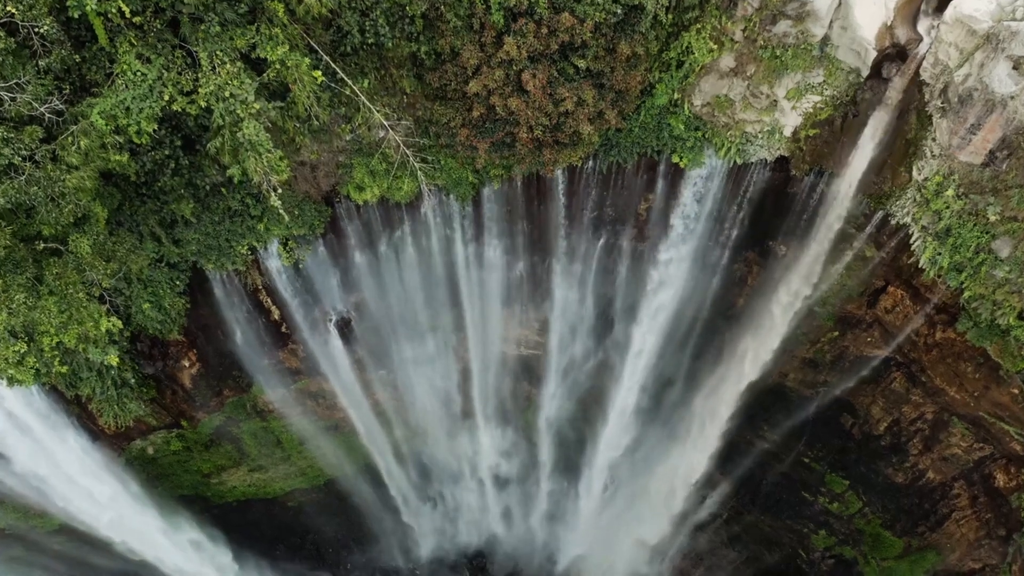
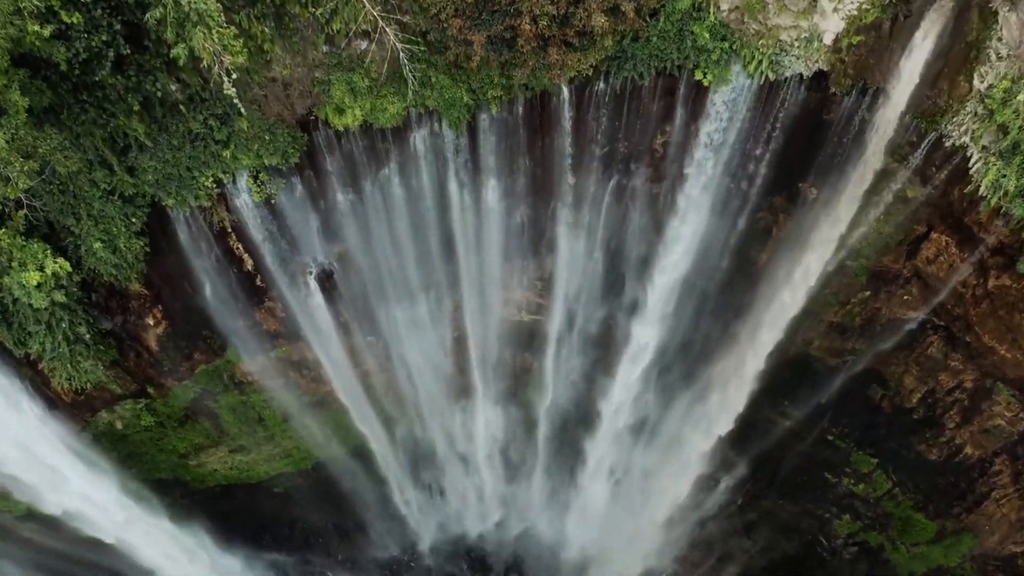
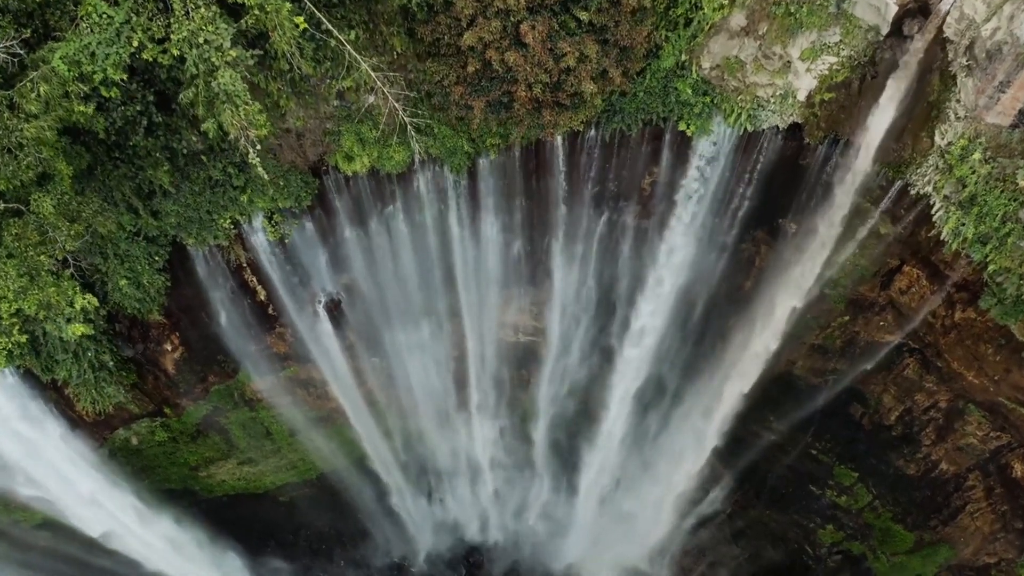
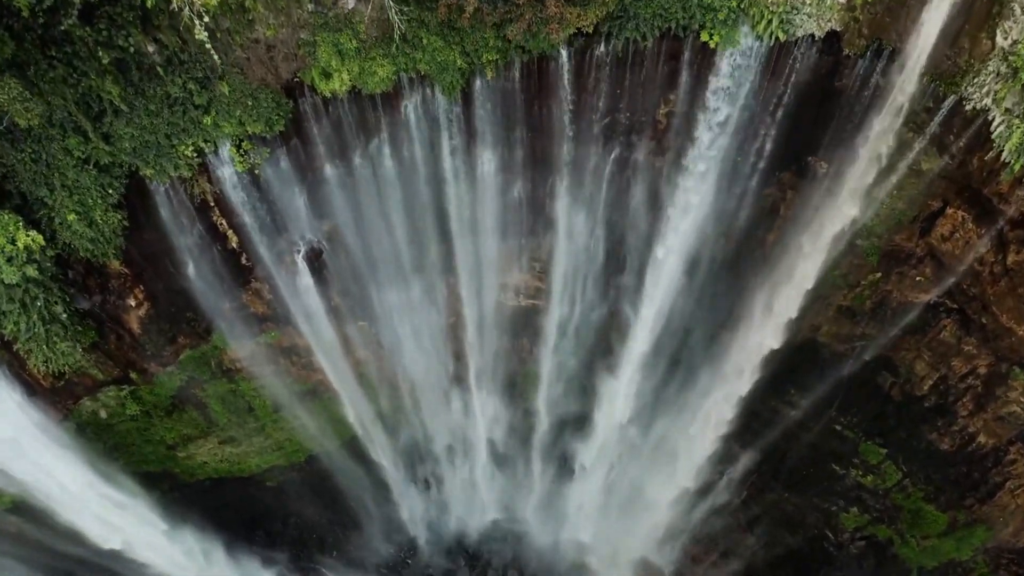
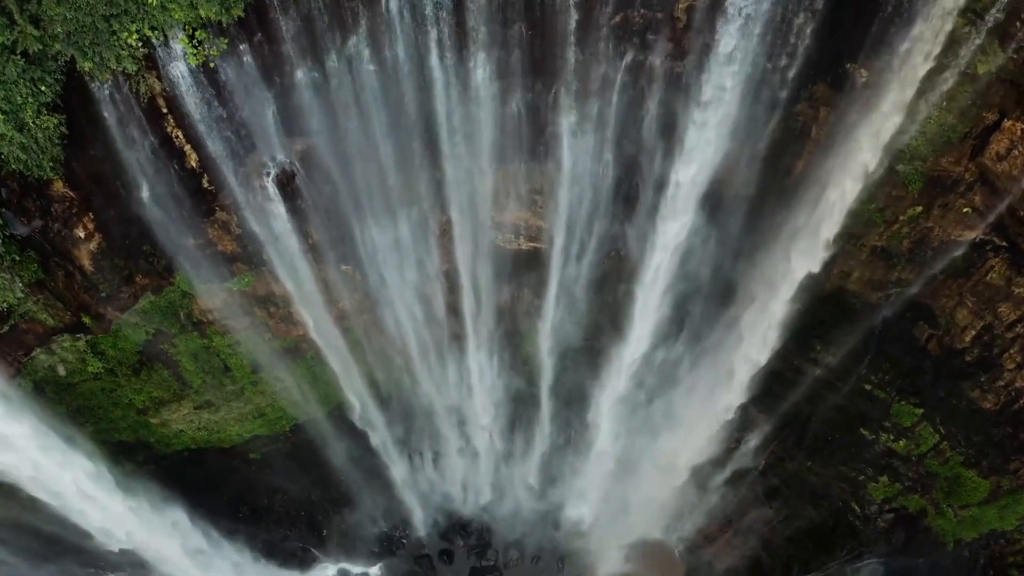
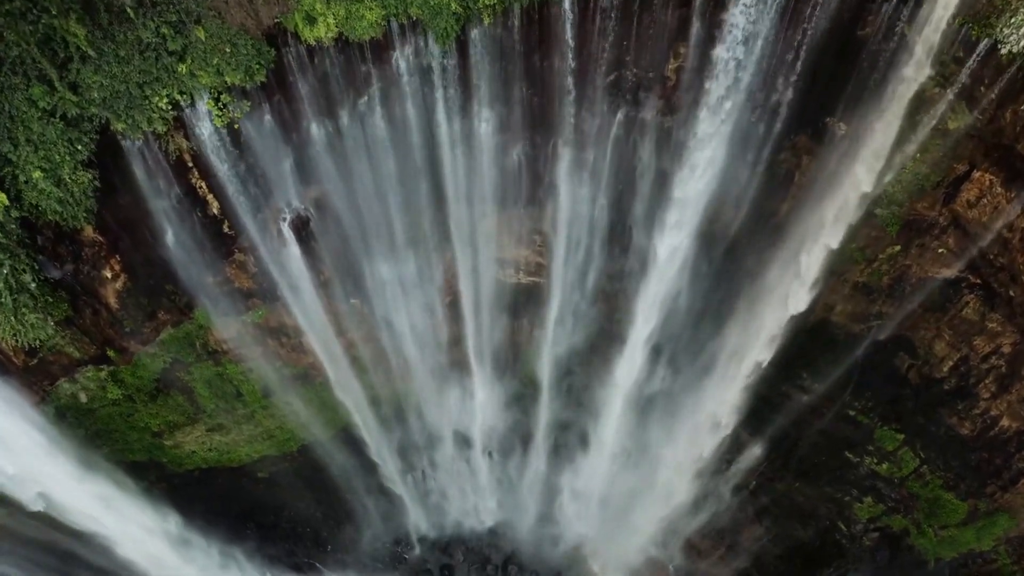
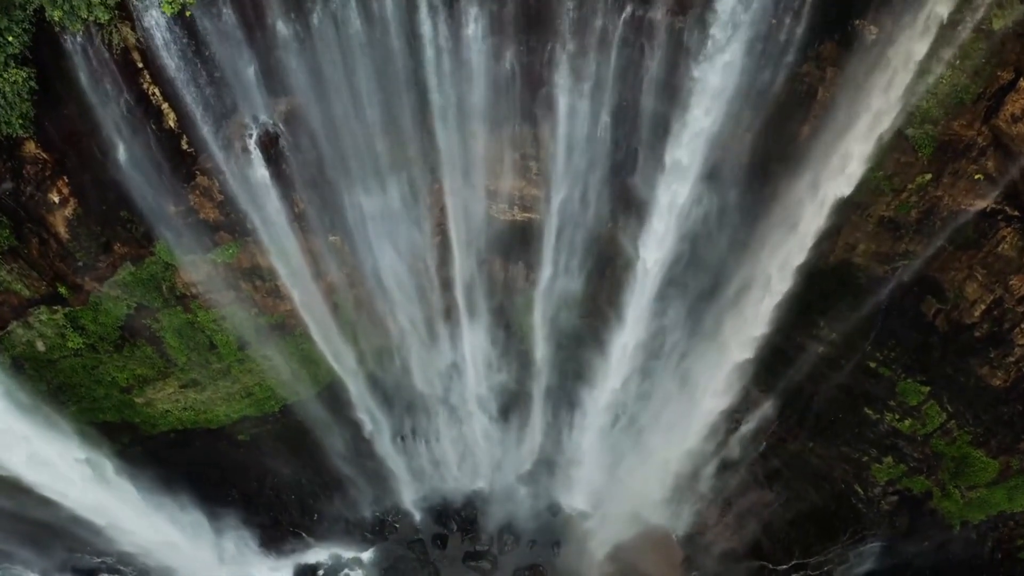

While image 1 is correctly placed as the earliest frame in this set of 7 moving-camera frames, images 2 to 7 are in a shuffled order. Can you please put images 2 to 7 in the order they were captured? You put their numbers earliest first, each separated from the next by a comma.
3, 2, 4, 6, 5, 7
